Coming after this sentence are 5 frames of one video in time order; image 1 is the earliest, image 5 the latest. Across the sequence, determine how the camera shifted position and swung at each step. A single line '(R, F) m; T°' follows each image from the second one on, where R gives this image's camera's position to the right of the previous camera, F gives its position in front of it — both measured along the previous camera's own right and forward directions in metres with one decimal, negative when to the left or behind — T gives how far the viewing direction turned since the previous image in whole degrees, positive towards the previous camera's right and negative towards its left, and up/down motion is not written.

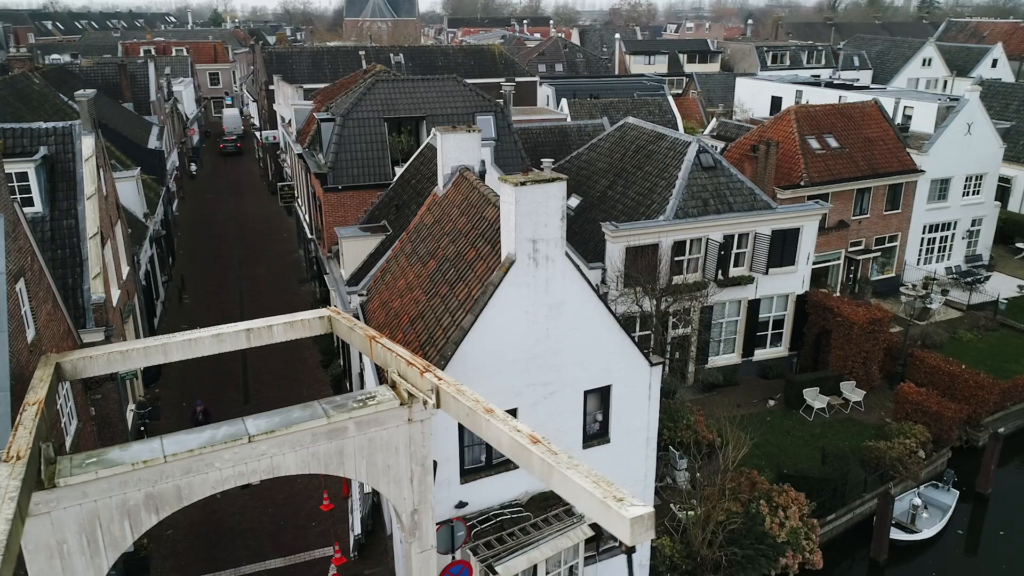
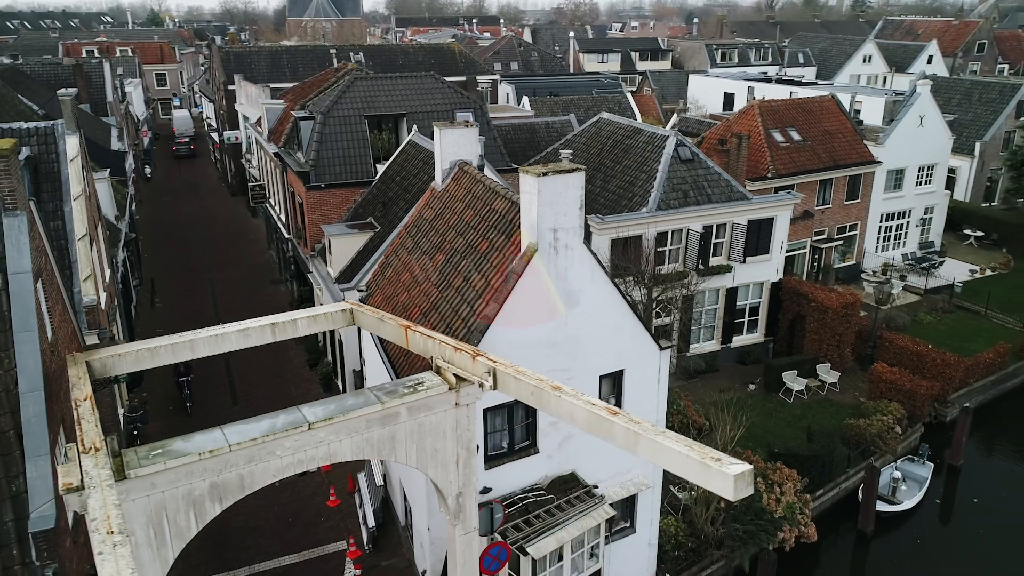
(-1.1, -0.2) m; +4°
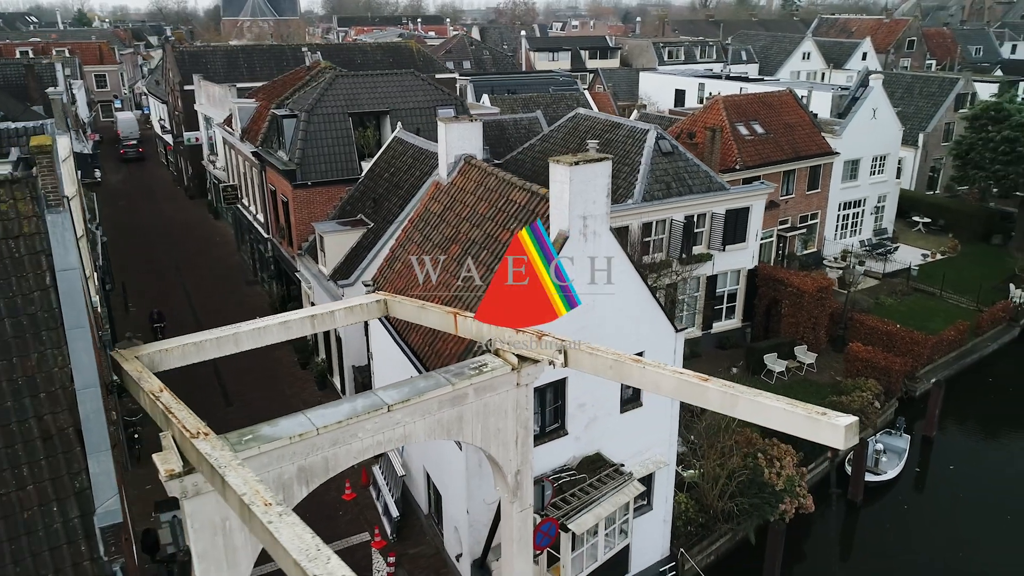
(-1.4, -0.3) m; +4°
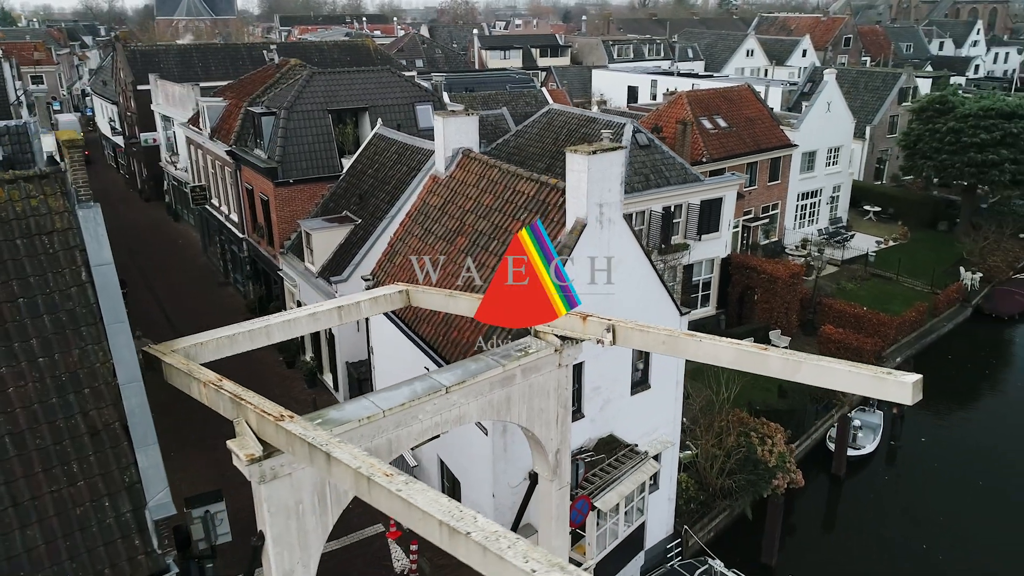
(-1.2, -0.2) m; +4°
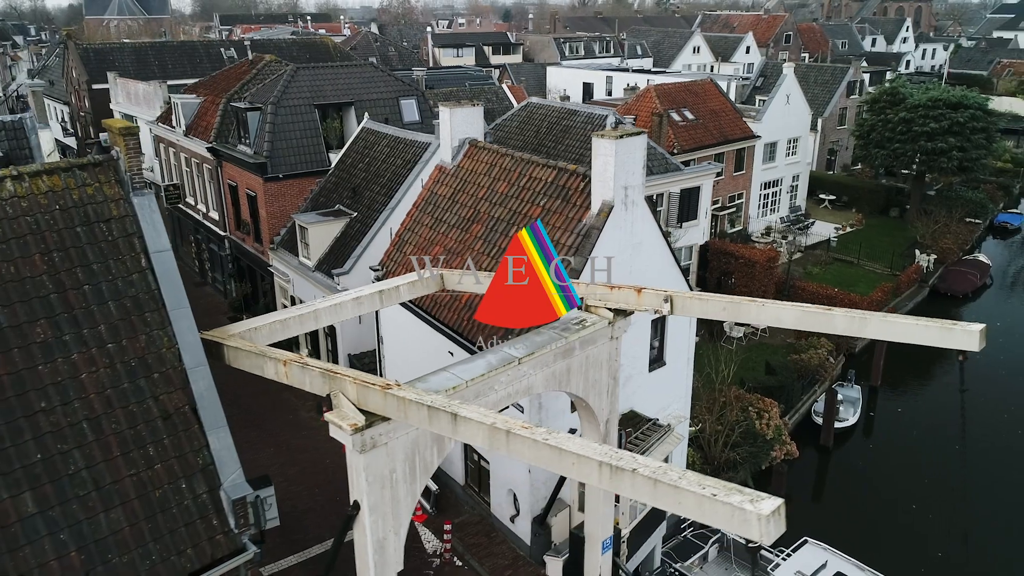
(-1.4, -0.3) m; +4°
